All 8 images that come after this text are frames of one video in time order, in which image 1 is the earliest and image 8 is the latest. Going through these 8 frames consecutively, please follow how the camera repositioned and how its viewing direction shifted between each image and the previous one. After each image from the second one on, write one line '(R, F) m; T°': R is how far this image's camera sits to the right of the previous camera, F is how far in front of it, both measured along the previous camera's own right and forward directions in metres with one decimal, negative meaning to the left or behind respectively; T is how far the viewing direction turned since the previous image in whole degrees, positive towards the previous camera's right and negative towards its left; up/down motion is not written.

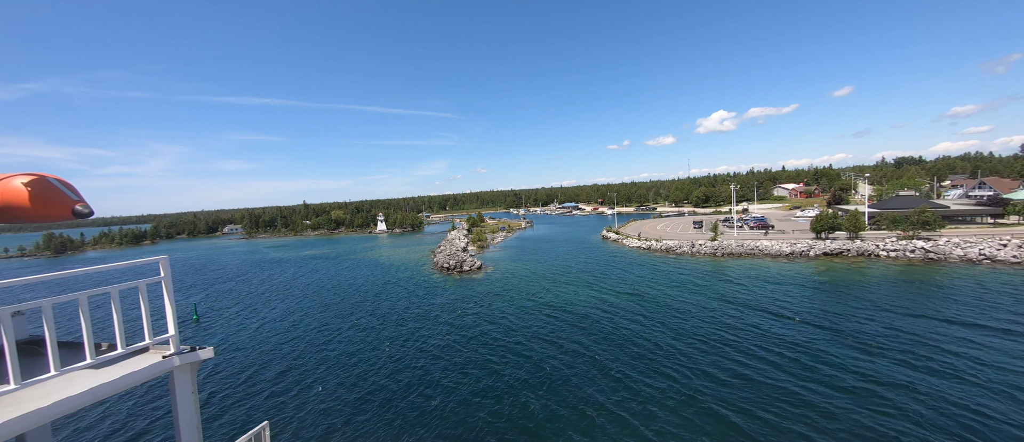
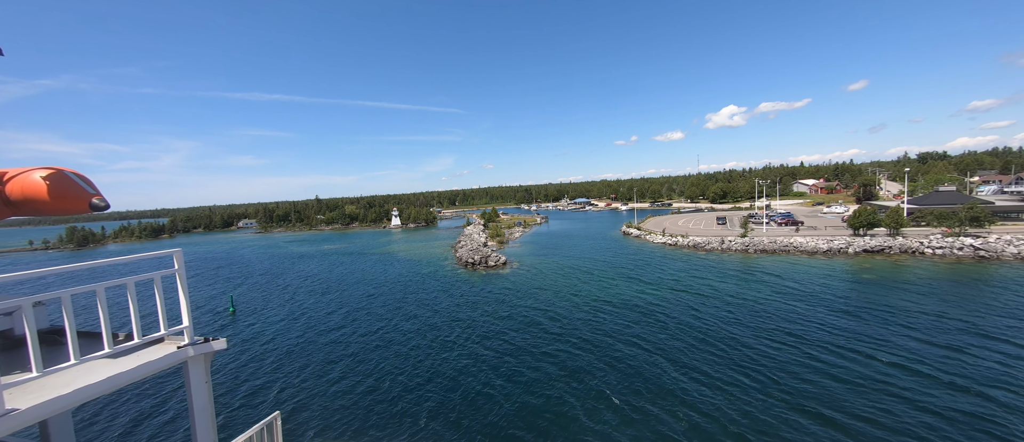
(-2.5, +0.3) m; -1°
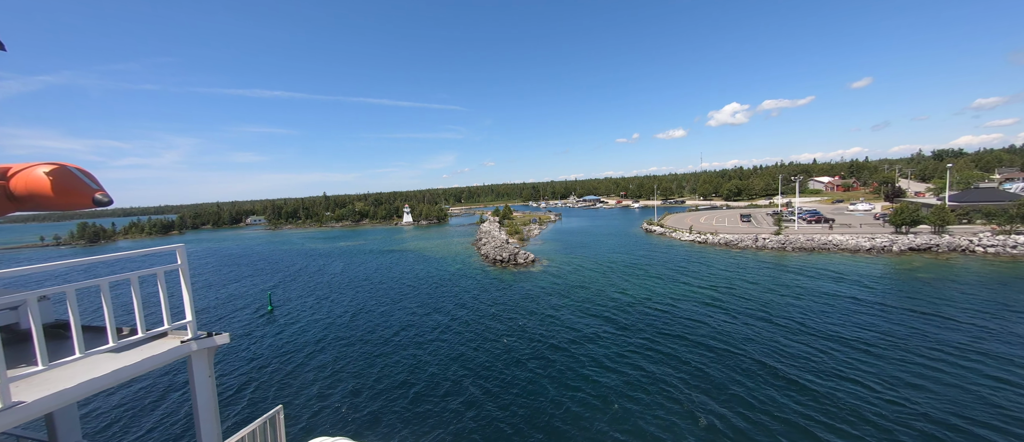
(-3.5, +0.5) m; 0°
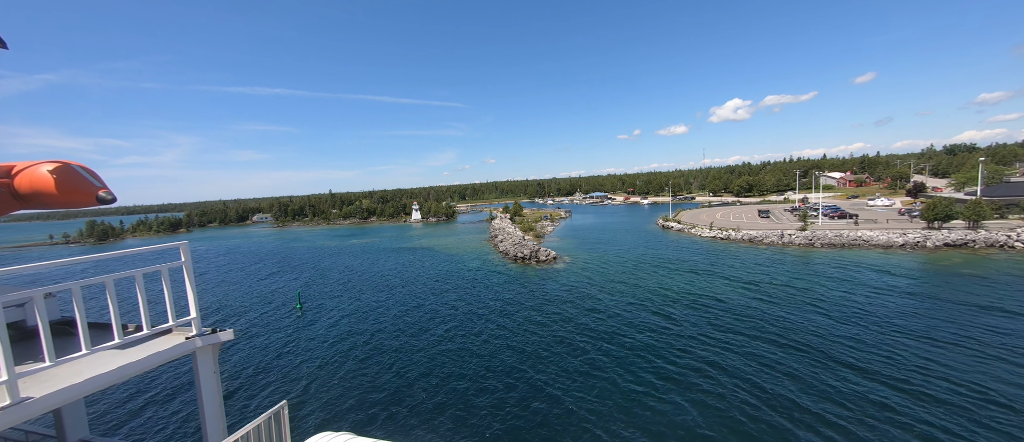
(-2.5, +0.4) m; 0°
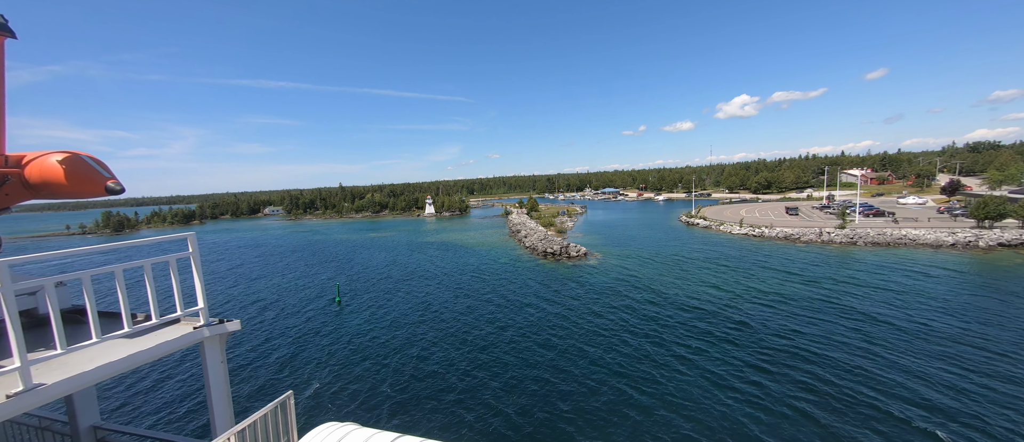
(-3.3, +0.5) m; -1°
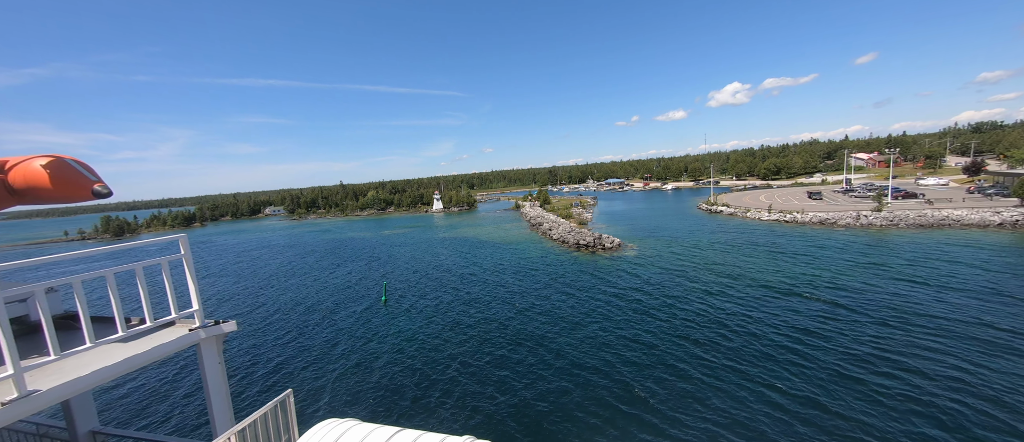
(-4.2, +0.8) m; 0°
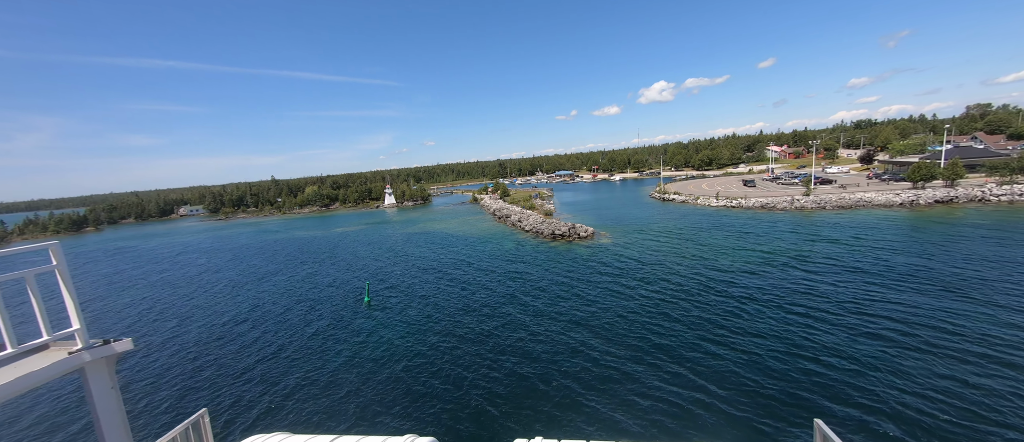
(-2.9, +1.3) m; +9°
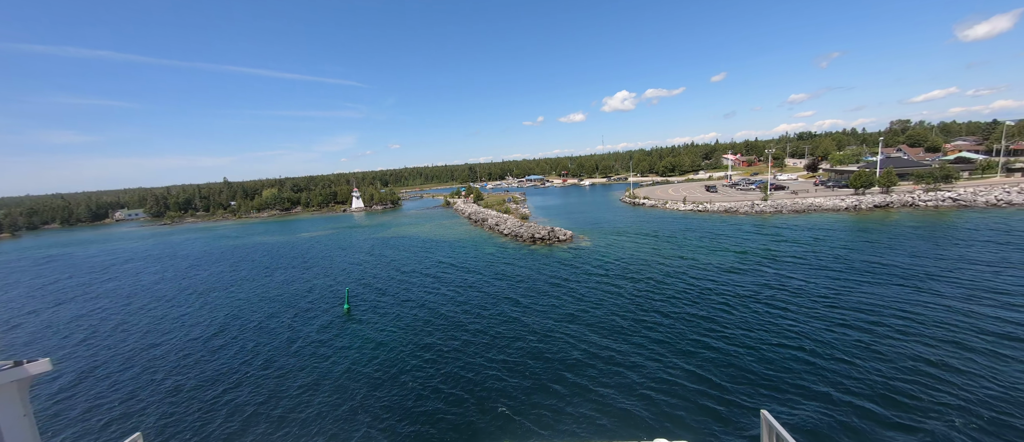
(-1.3, +0.3) m; +5°
